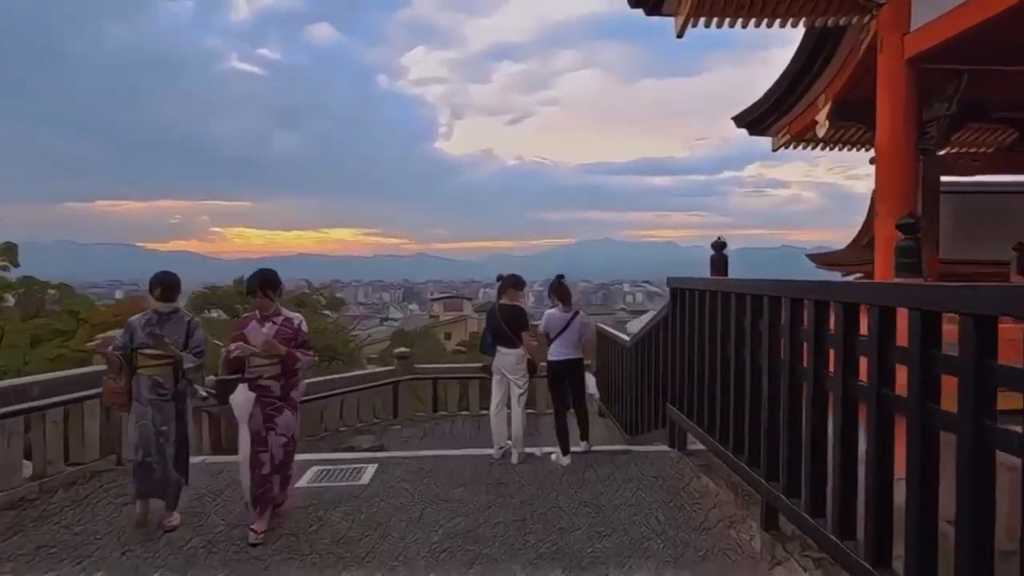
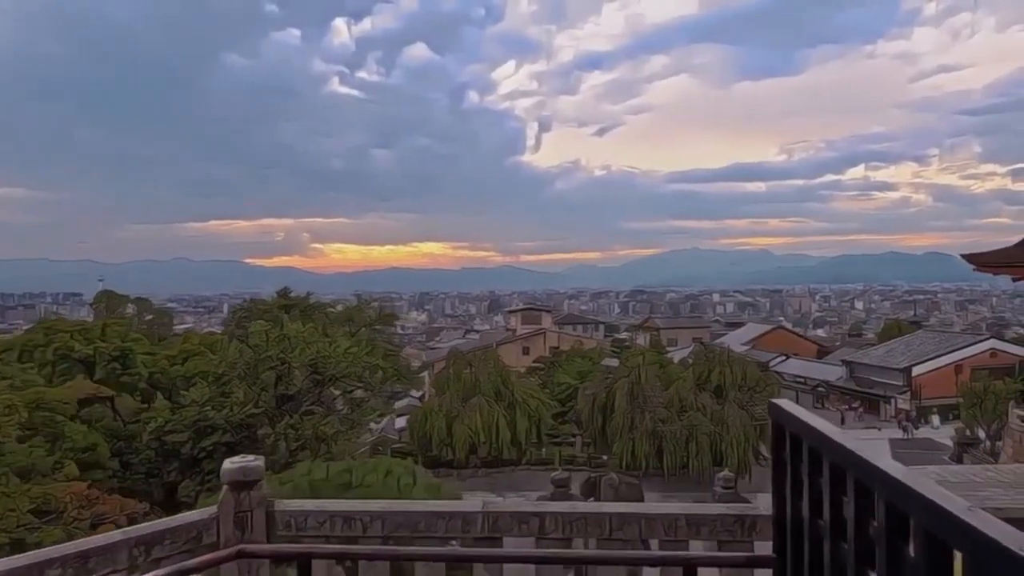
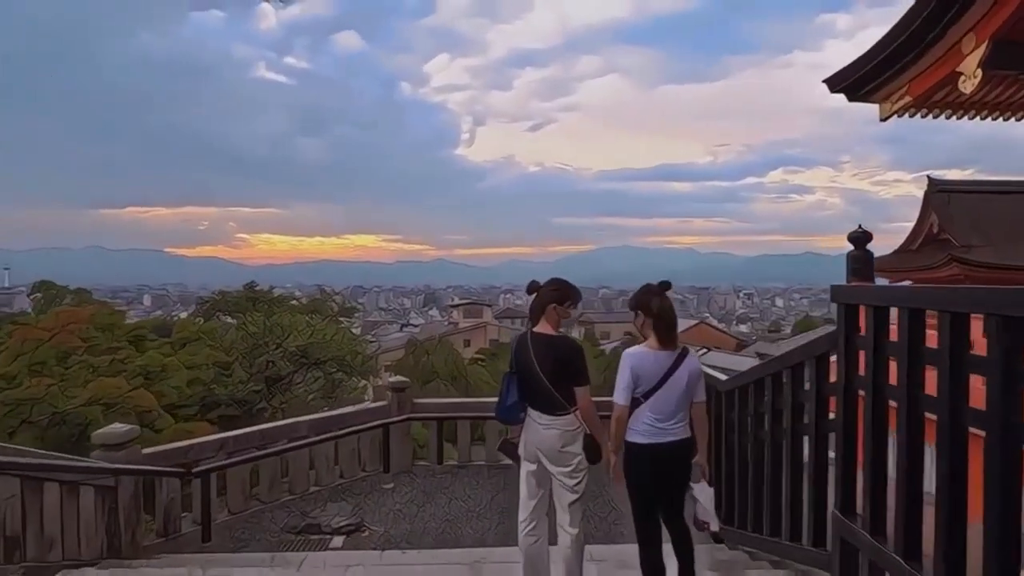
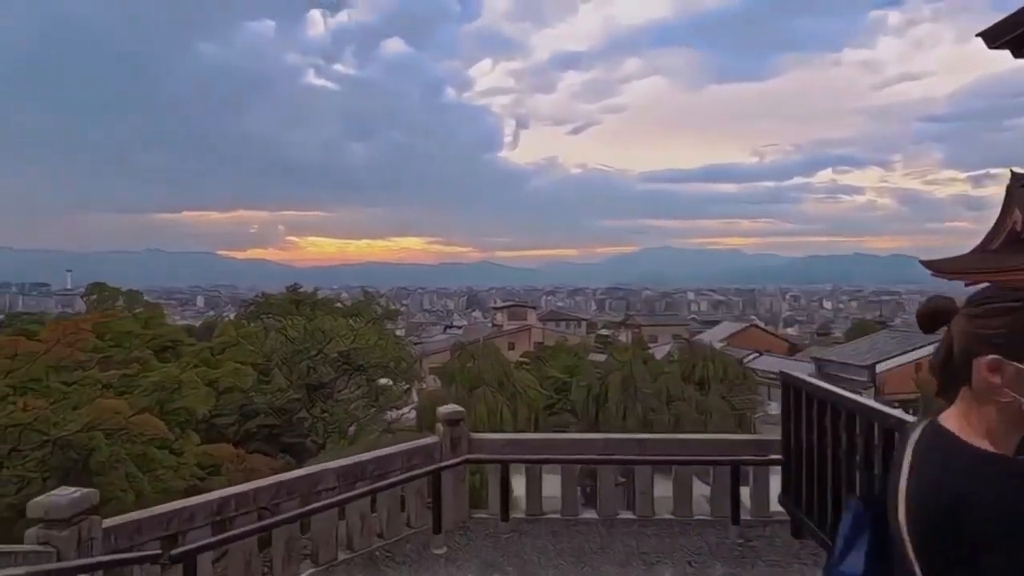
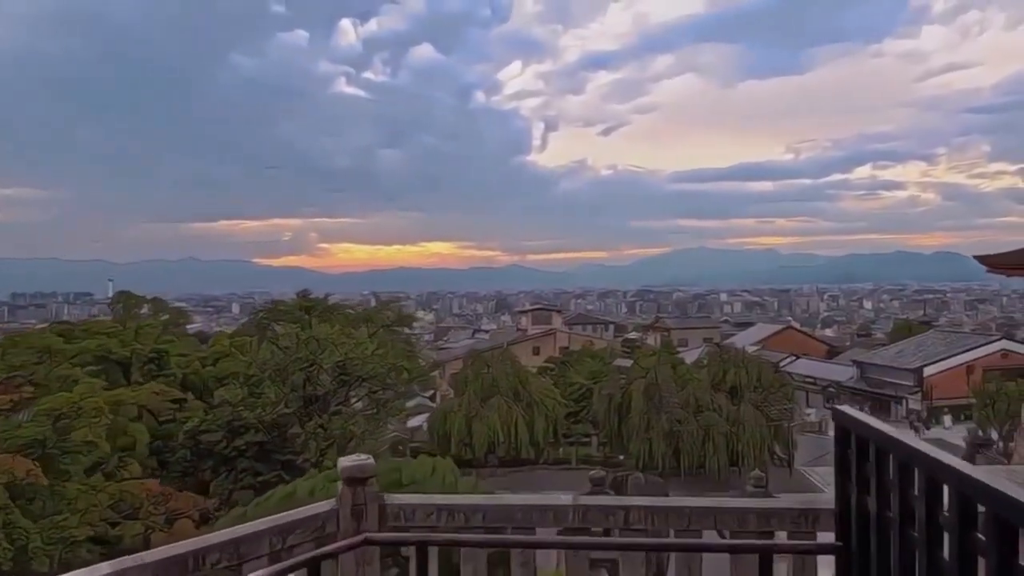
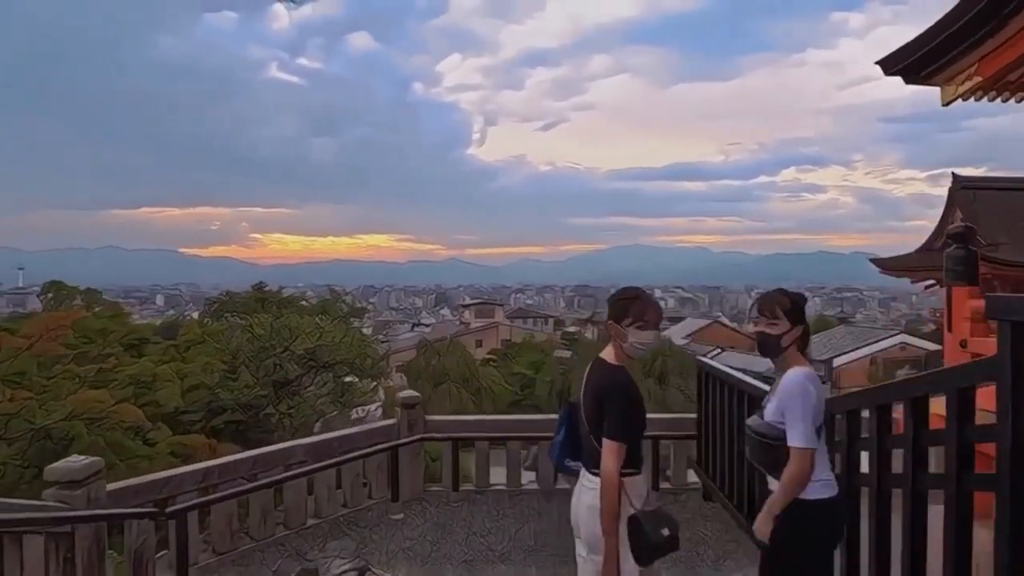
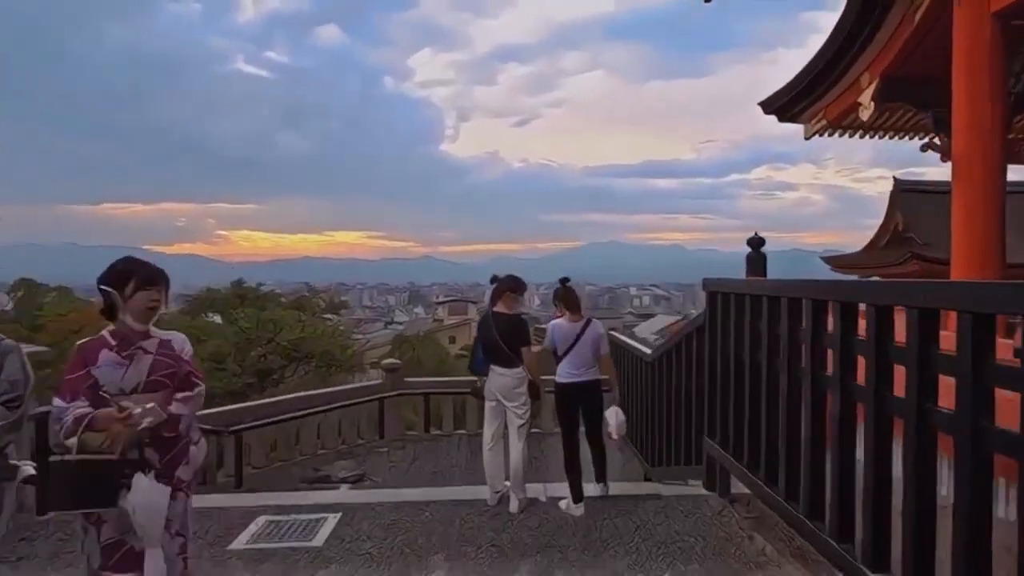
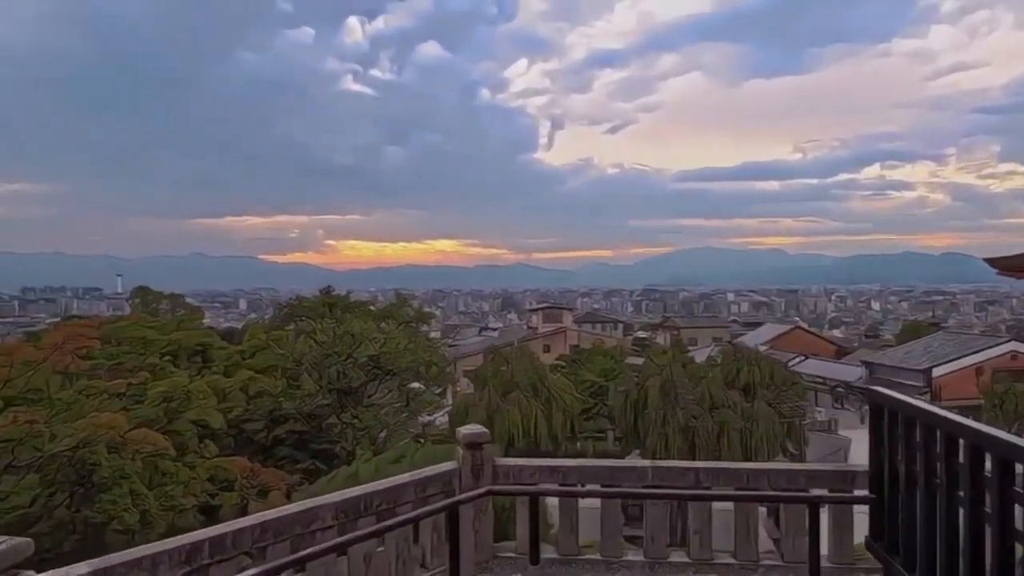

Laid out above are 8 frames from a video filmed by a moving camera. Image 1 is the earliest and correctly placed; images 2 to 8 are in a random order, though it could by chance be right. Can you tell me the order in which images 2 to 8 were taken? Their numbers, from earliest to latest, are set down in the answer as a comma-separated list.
7, 3, 6, 4, 8, 5, 2
